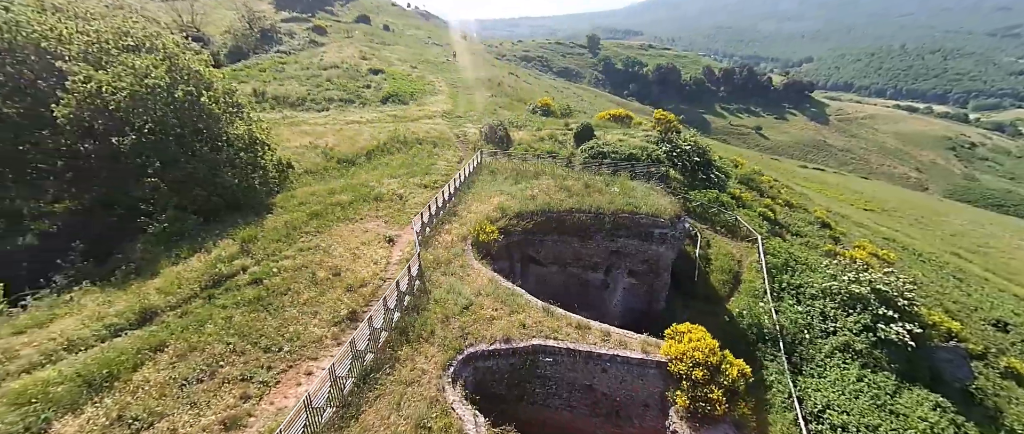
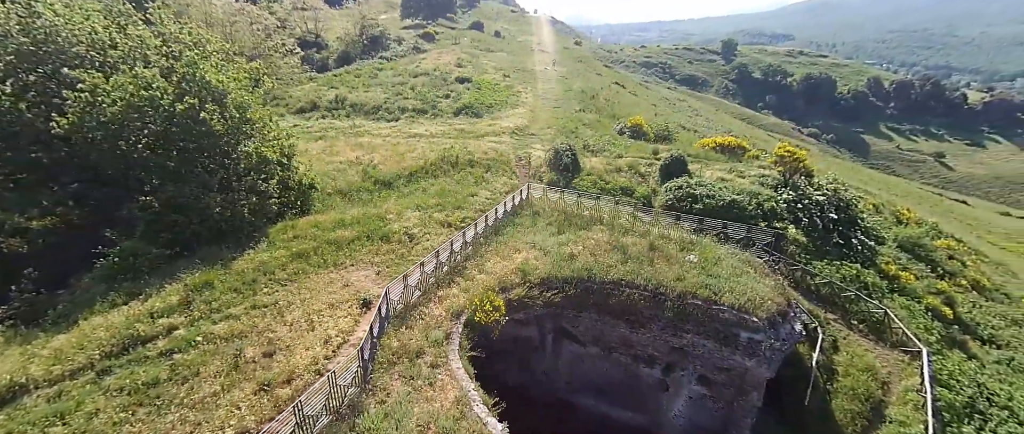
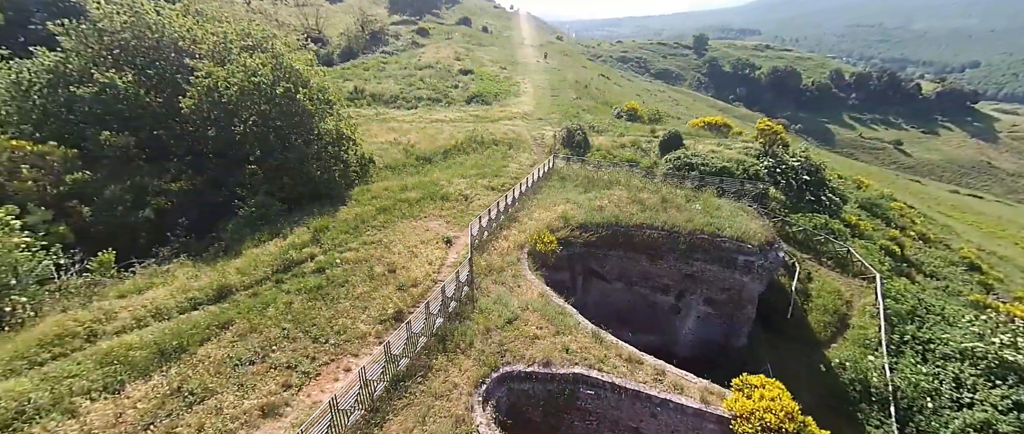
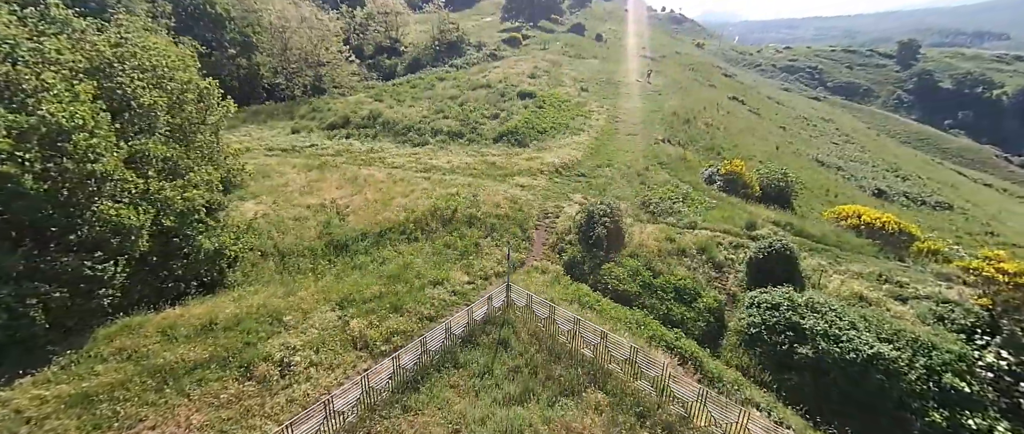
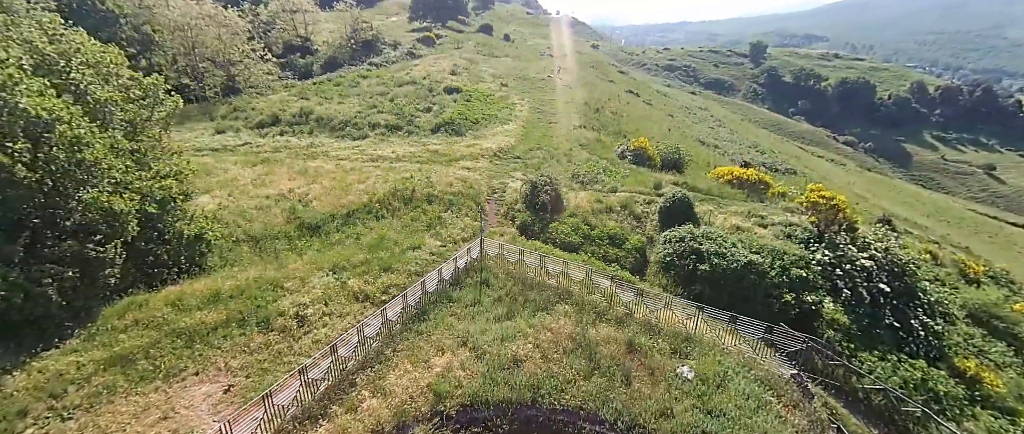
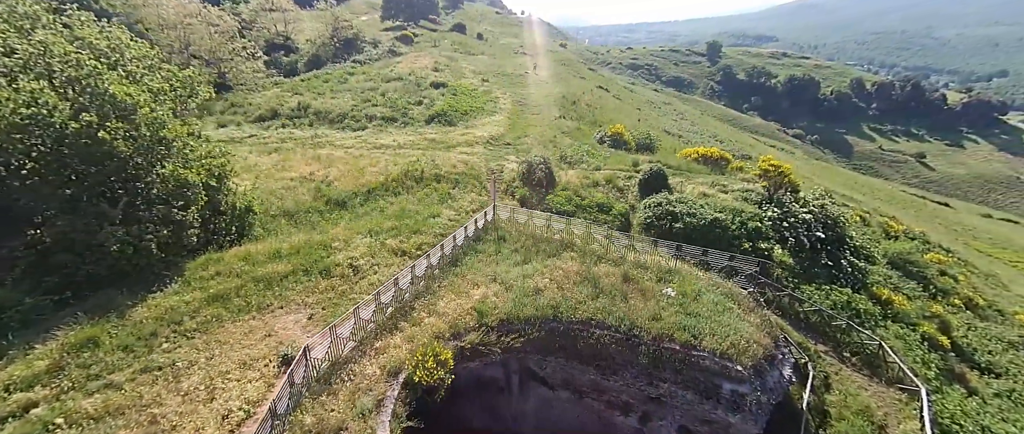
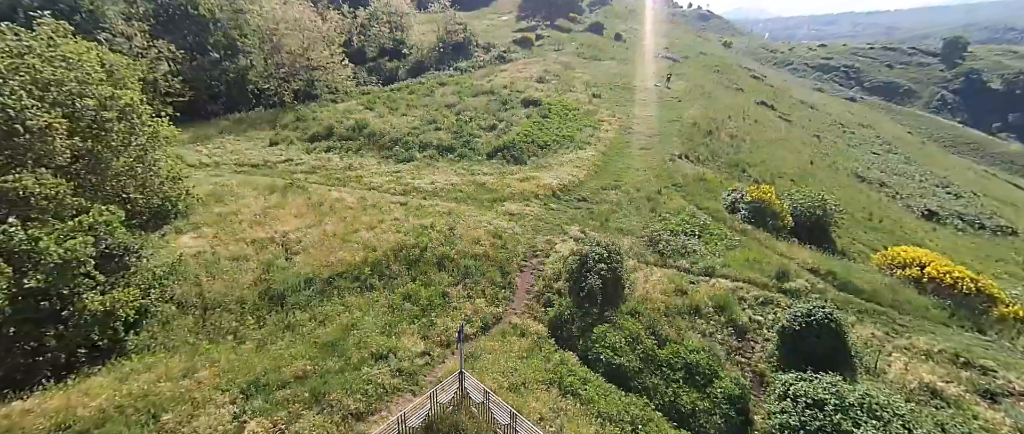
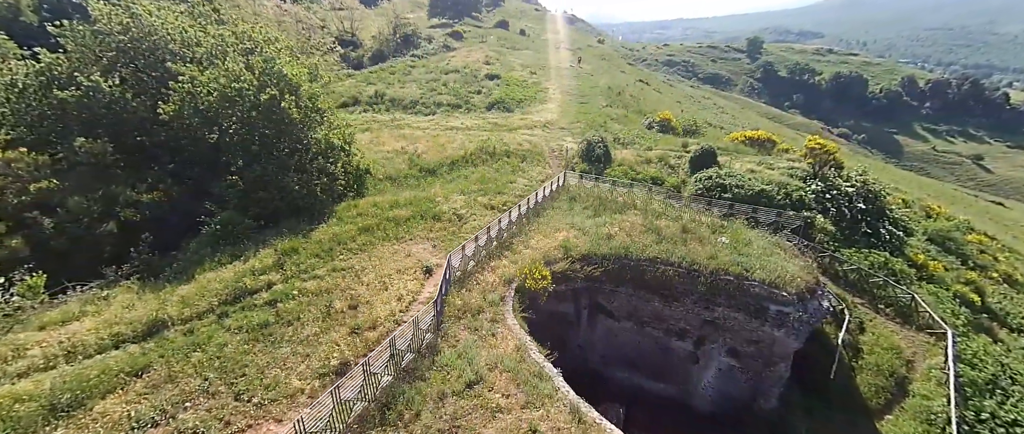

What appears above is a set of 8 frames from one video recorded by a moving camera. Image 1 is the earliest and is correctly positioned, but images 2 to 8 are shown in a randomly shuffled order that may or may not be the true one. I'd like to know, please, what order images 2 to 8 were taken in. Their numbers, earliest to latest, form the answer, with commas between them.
3, 8, 2, 6, 5, 4, 7
